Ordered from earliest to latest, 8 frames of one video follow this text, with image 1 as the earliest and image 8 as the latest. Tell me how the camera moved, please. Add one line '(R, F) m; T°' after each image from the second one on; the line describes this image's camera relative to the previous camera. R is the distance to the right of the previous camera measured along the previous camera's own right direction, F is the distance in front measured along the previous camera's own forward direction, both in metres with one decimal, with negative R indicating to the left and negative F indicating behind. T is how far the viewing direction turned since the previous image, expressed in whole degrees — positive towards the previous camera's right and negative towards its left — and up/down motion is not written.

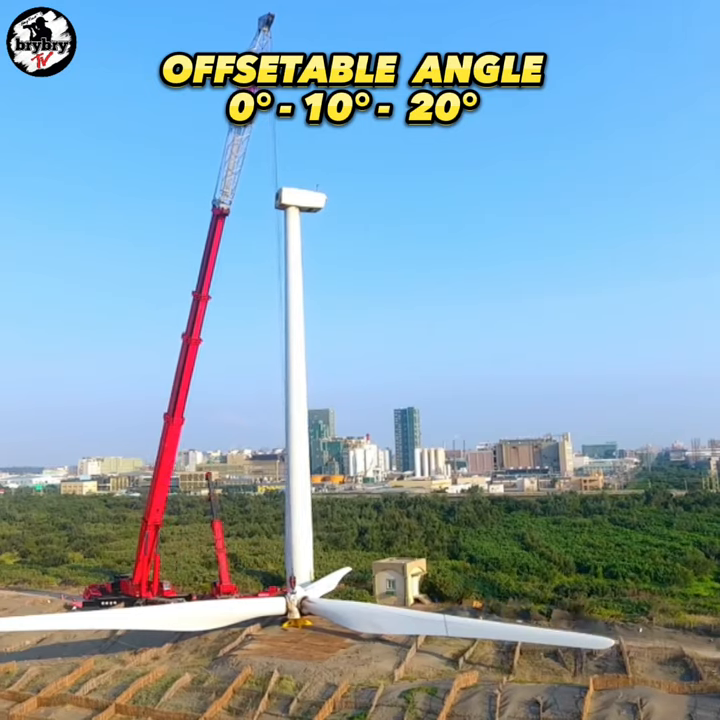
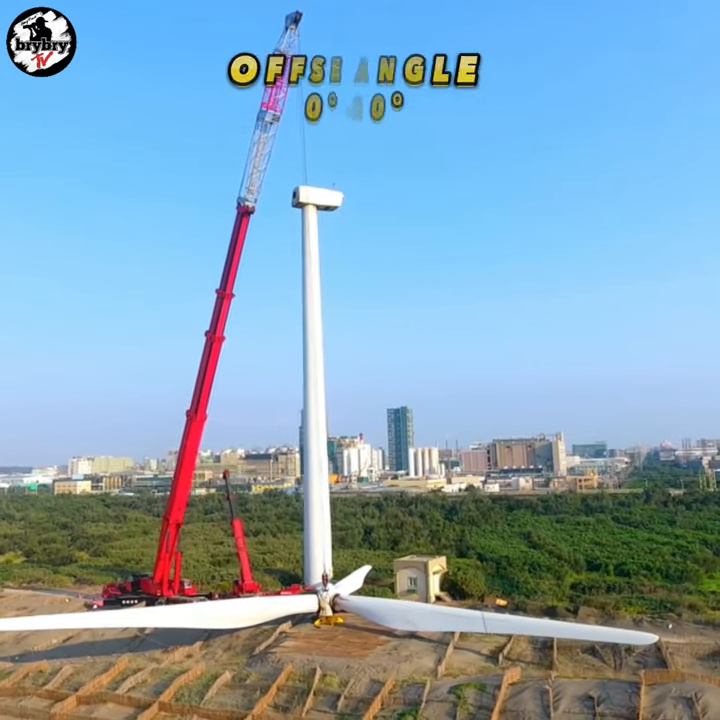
(-1.2, 0.0) m; +1°
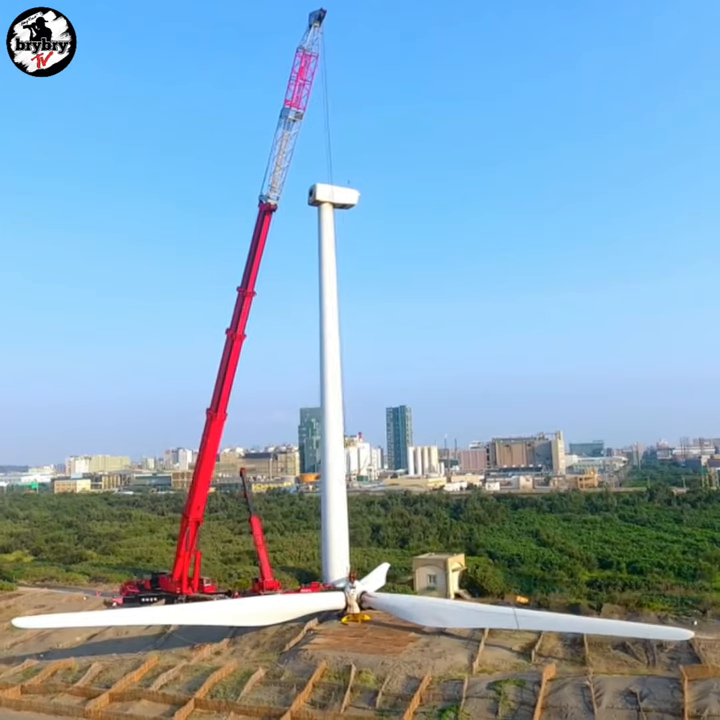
(-0.9, 0.0) m; 0°
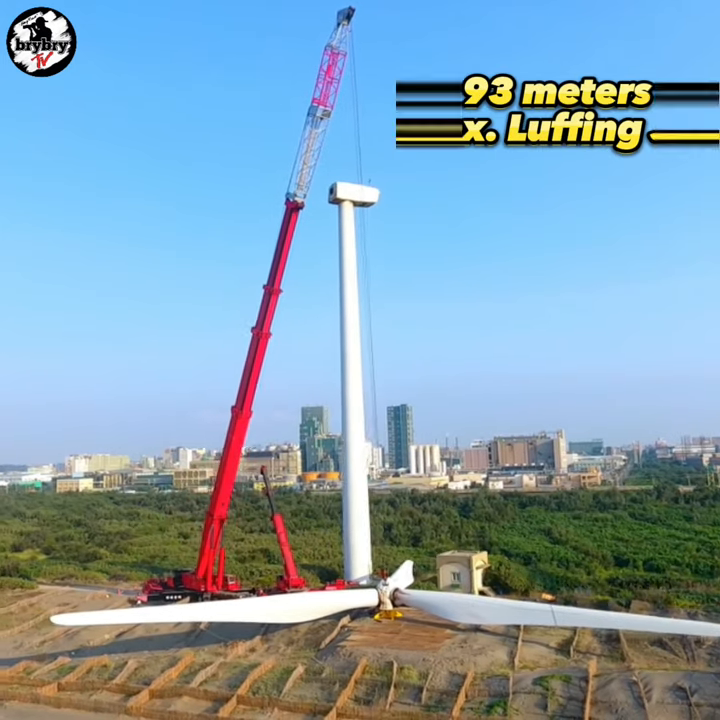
(-1.0, 0.0) m; 0°
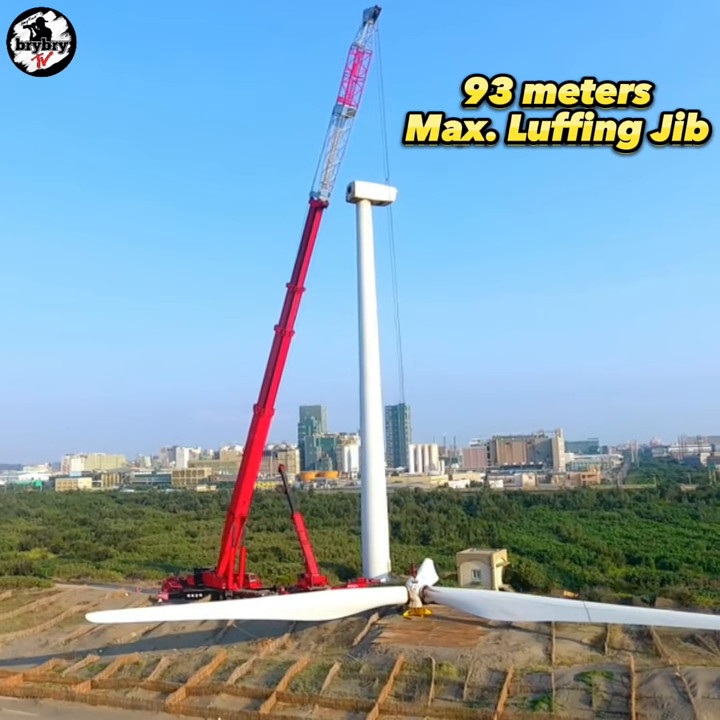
(-1.0, 0.0) m; 0°
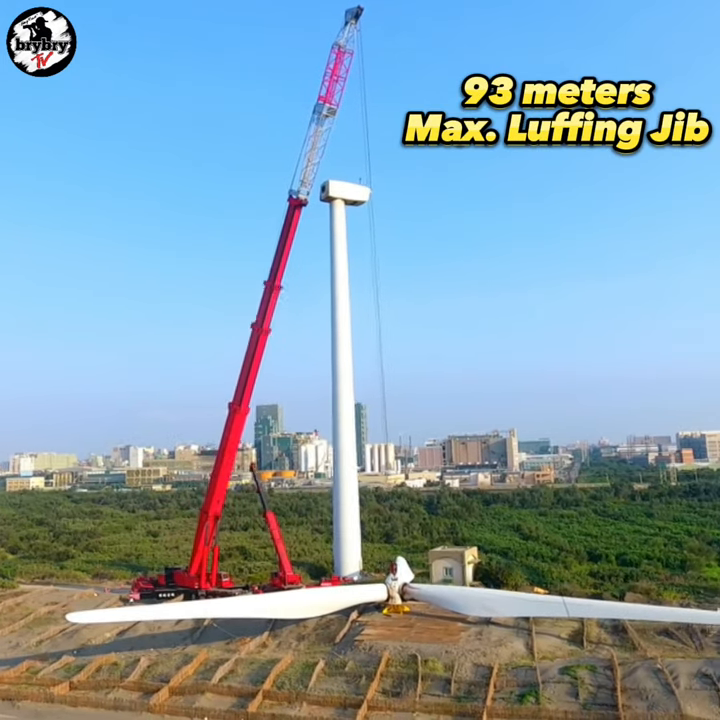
(-0.8, -0.1) m; +4°
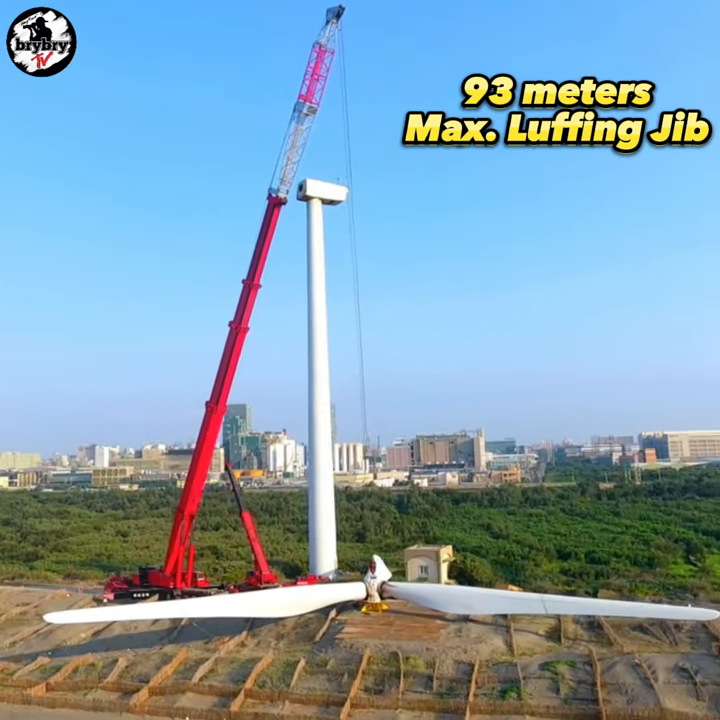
(-0.4, -0.1) m; +3°
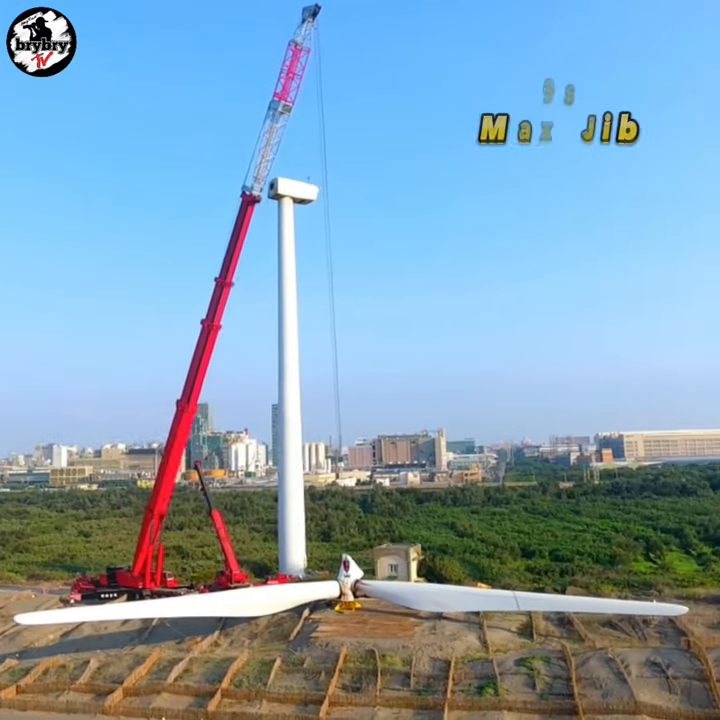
(-0.4, -0.1) m; +3°
